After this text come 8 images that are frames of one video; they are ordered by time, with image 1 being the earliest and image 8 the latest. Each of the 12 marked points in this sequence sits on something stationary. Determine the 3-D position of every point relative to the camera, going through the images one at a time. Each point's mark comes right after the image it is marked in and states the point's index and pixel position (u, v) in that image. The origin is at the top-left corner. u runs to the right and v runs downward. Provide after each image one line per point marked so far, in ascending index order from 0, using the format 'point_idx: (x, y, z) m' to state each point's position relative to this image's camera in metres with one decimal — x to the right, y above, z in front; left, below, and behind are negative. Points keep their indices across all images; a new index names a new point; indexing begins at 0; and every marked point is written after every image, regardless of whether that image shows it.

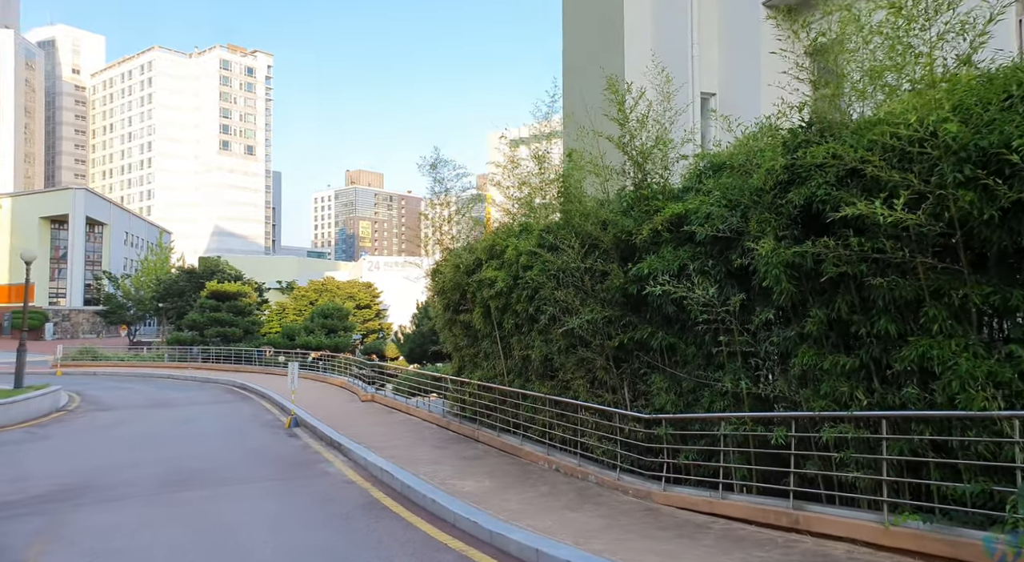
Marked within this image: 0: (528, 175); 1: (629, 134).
0: (+0.3, +1.9, +12.6) m
1: (+1.6, +2.0, +9.1) m
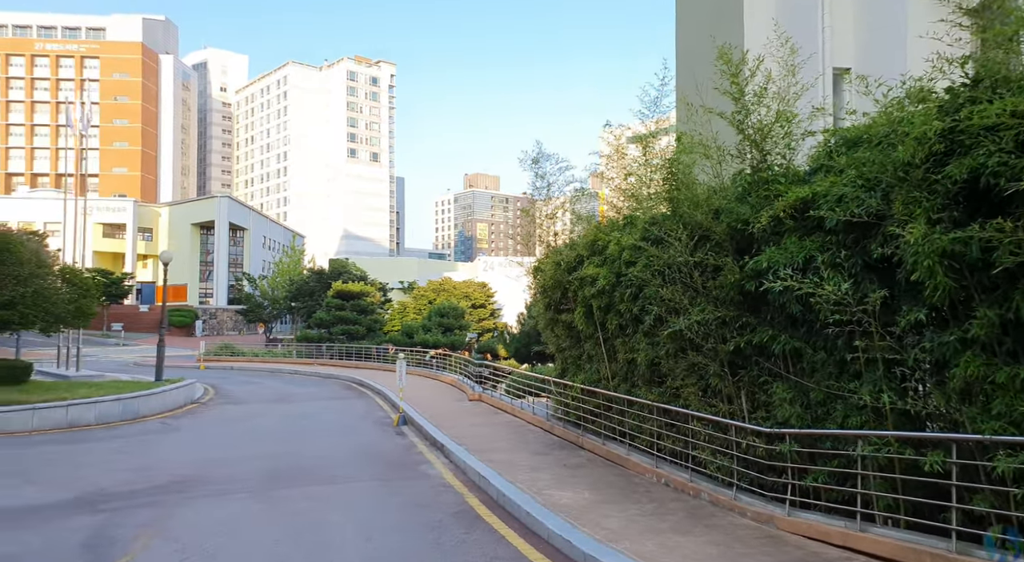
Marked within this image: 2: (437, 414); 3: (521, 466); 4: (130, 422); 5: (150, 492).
0: (+2.1, +2.0, +11.7) m
1: (+2.8, +2.0, +8.0) m
2: (-1.9, -3.4, +17.4) m
3: (+0.1, -3.0, +11.0) m
4: (-9.0, -3.4, +16.0) m
5: (-5.1, -3.0, +9.5) m
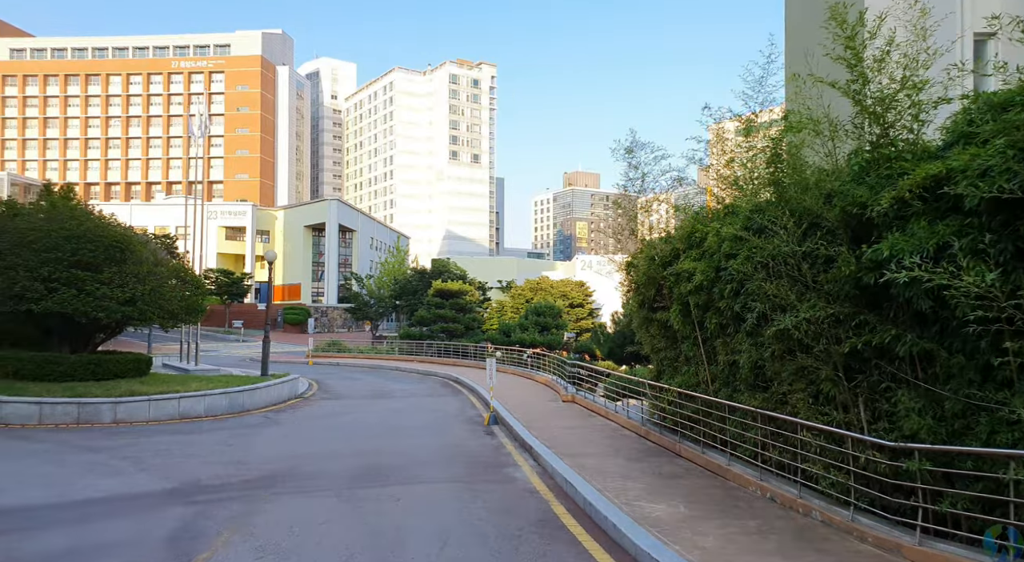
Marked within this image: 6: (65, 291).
0: (+3.6, +2.0, +10.8) m
1: (+3.7, +2.1, +7.1) m
2: (+0.4, -3.4, +17.0) m
3: (+1.5, -2.9, +10.4) m
4: (-6.8, -3.3, +16.7) m
5: (-3.9, -2.9, +9.7) m
6: (-9.7, -0.2, +14.7) m
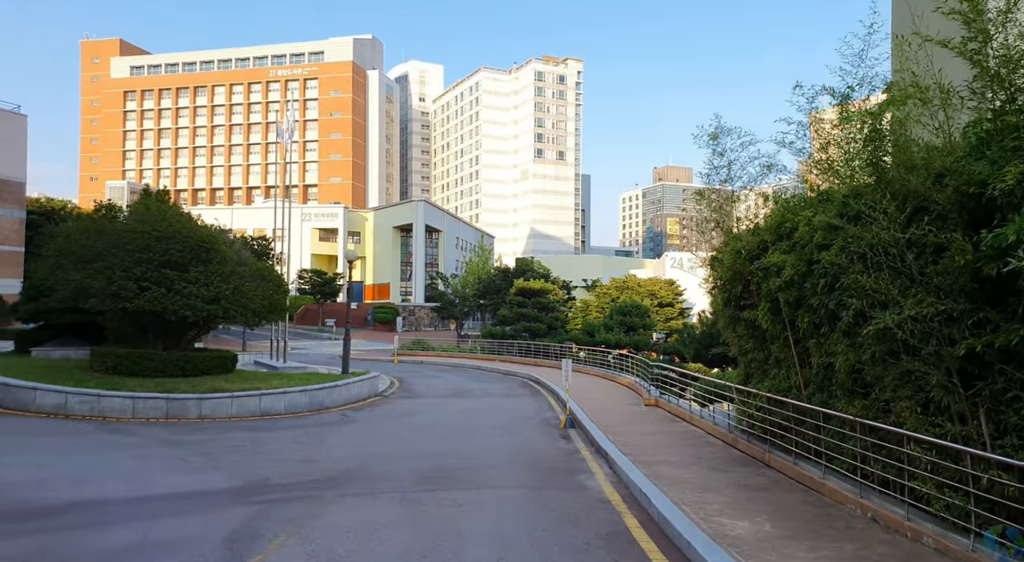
0: (+4.6, +2.1, +9.7) m
1: (+4.2, +2.2, +6.0) m
2: (+2.3, -3.3, +16.4) m
3: (+2.5, -2.9, +9.6) m
4: (-4.9, -3.3, +16.9) m
5: (-2.9, -2.9, +9.6) m
6: (-8.1, -0.2, +15.3) m
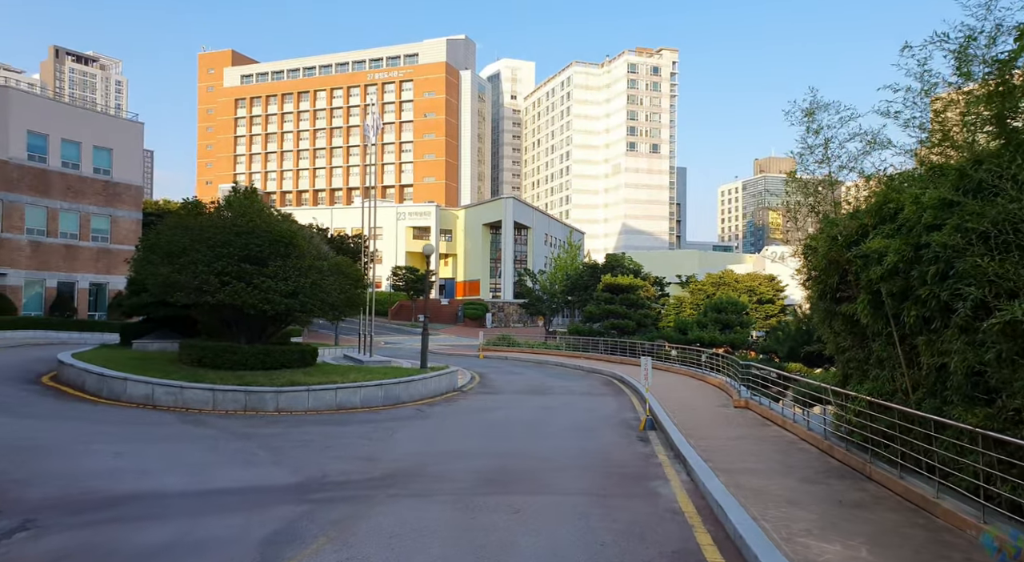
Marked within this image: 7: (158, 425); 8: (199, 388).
0: (+5.4, +2.3, +8.4) m
1: (+4.5, +2.3, +4.8) m
2: (+4.0, -3.1, +15.3) m
3: (+3.3, -2.7, +8.5) m
4: (-3.0, -3.1, +16.8) m
5: (-2.1, -2.8, +9.3) m
6: (-6.4, 0.0, +15.7) m
7: (-6.6, -2.7, +12.6) m
8: (-6.8, -2.3, +14.7) m
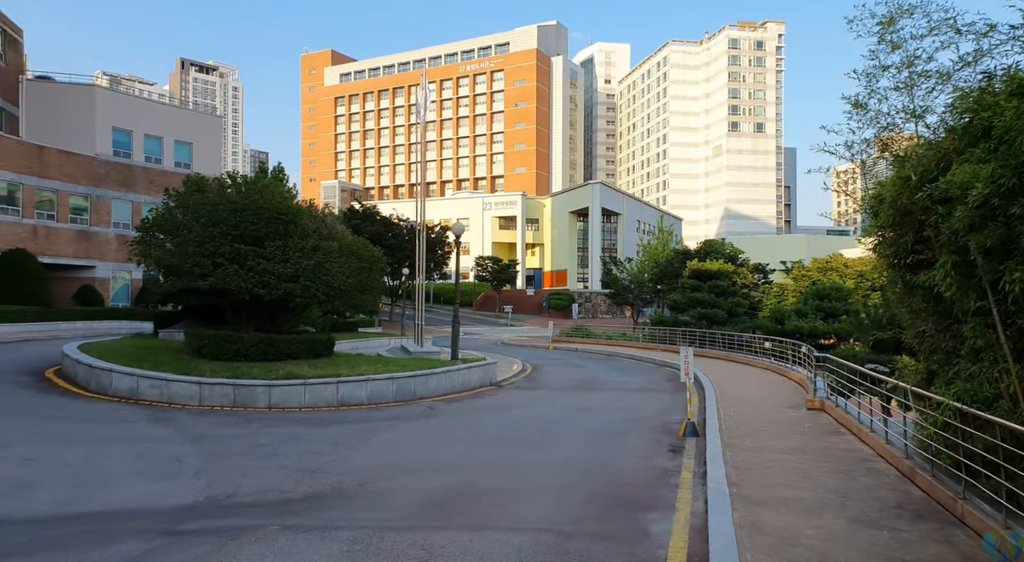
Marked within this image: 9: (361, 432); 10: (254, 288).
0: (+4.5, +2.7, +5.3) m
1: (+3.0, +2.7, +1.9) m
2: (+4.3, -2.6, +12.4) m
3: (+2.5, -2.3, +5.9) m
4: (-2.5, -2.7, +15.0) m
5: (-2.7, -2.4, +7.4) m
6: (-6.0, +0.3, +14.4) m
7: (-6.7, -2.4, +11.4) m
8: (-6.5, -2.0, +13.5) m
9: (-2.7, -2.6, +11.8) m
10: (-5.5, -0.2, +14.3) m
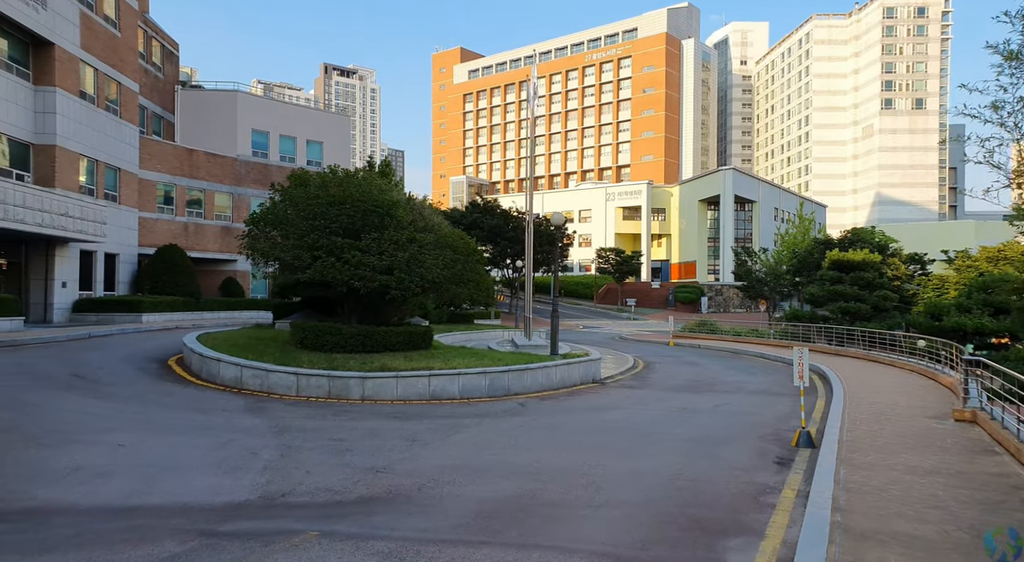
0: (+4.5, +2.7, +3.7) m
1: (+2.5, +2.7, +0.6) m
2: (+5.7, -2.5, +10.8) m
3: (+2.8, -2.3, +4.7) m
4: (-0.4, -2.6, +14.6) m
5: (-2.0, -2.4, +7.2) m
6: (-4.0, +0.5, +14.6) m
7: (-5.2, -2.3, +11.9) m
8: (-4.7, -1.9, +13.9) m
9: (-1.2, -2.5, +11.5) m
10: (-3.5, 0.0, +14.4) m
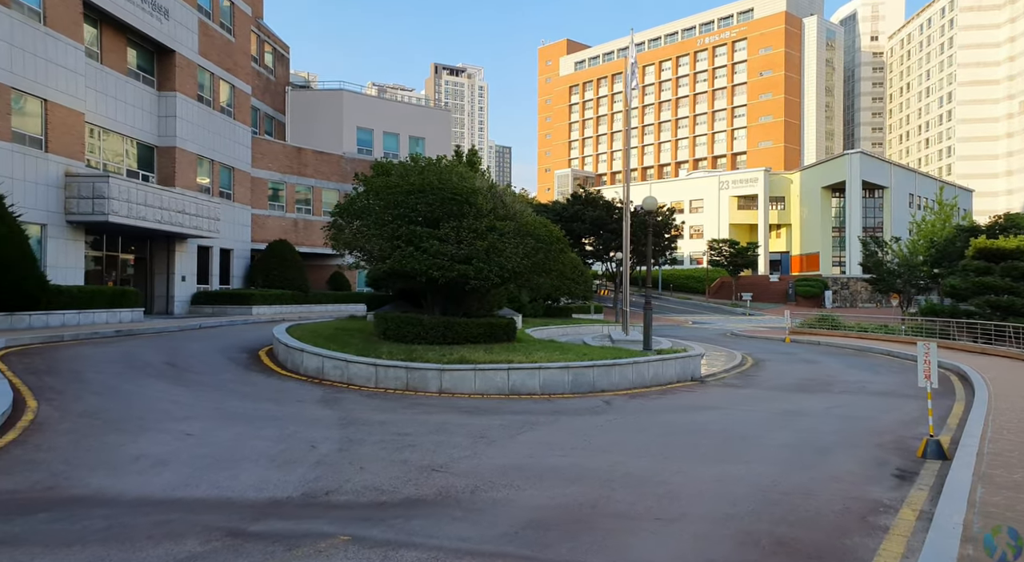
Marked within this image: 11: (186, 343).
0: (+4.4, +2.9, +2.1) m
1: (+1.9, +2.8, -0.6) m
2: (+6.8, -2.3, +8.9) m
3: (+2.8, -2.1, +3.4) m
4: (+1.3, -2.3, +13.7) m
5: (-1.5, -2.2, +6.7) m
6: (-2.3, +0.7, +14.3) m
7: (-3.8, -2.1, +11.8) m
8: (-3.0, -1.7, +13.7) m
9: (+0.1, -2.3, +10.8) m
10: (-1.8, +0.2, +14.0) m
11: (-8.2, -1.5, +16.9) m
